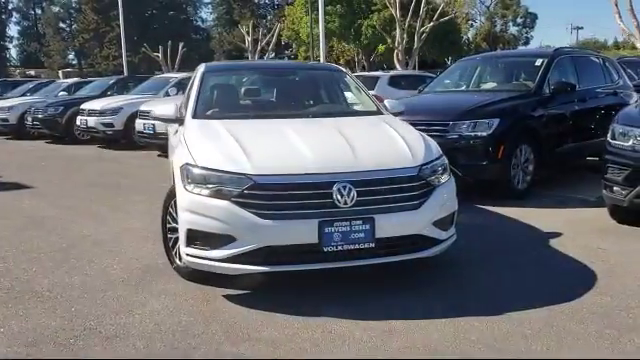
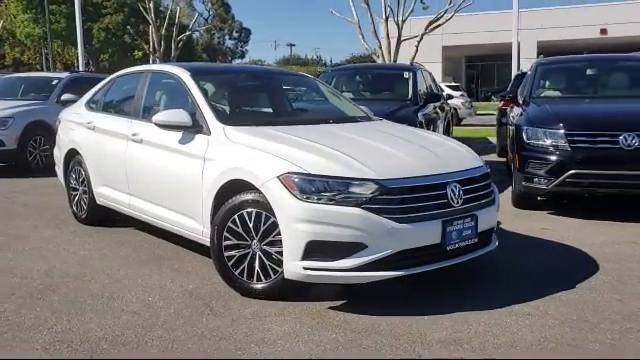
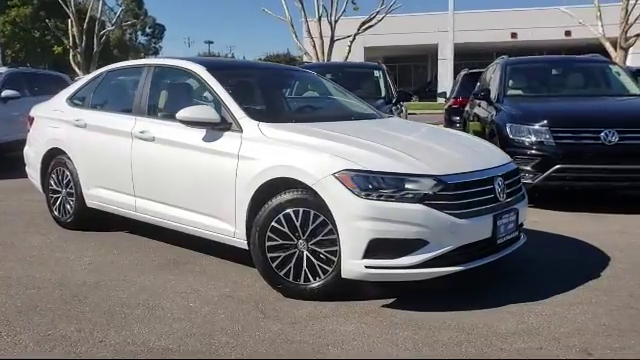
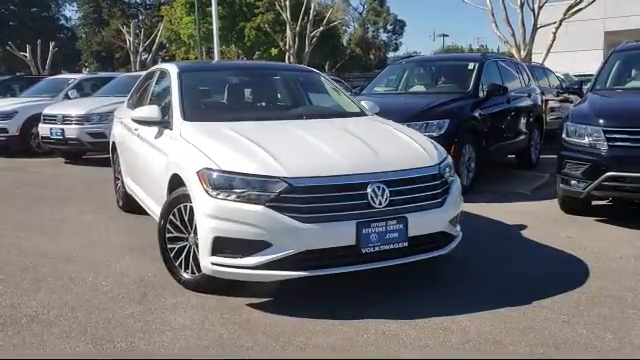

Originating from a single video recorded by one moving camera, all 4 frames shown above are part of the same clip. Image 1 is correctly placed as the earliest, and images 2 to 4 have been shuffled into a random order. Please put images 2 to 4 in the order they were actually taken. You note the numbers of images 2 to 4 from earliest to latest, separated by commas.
4, 2, 3
